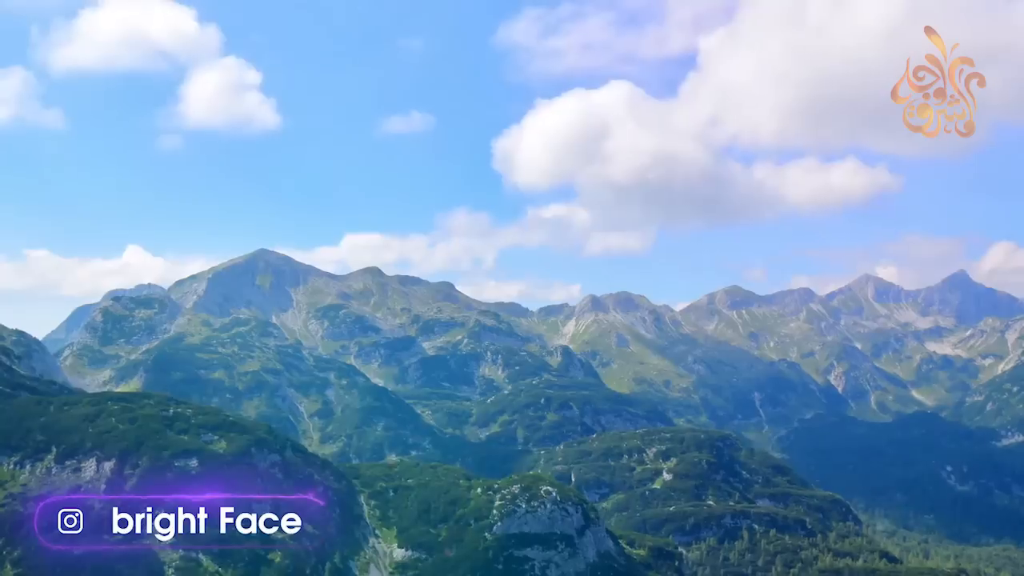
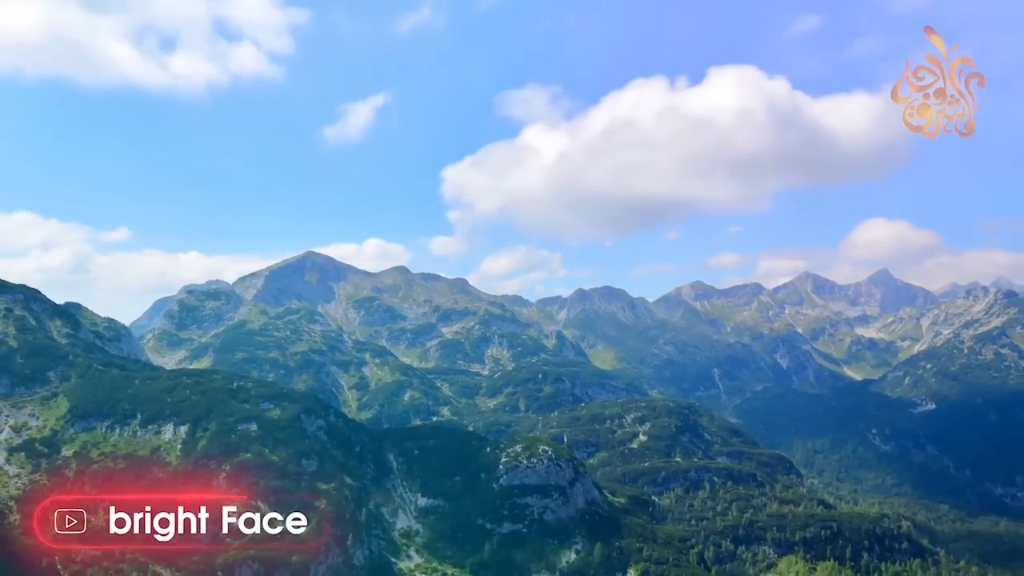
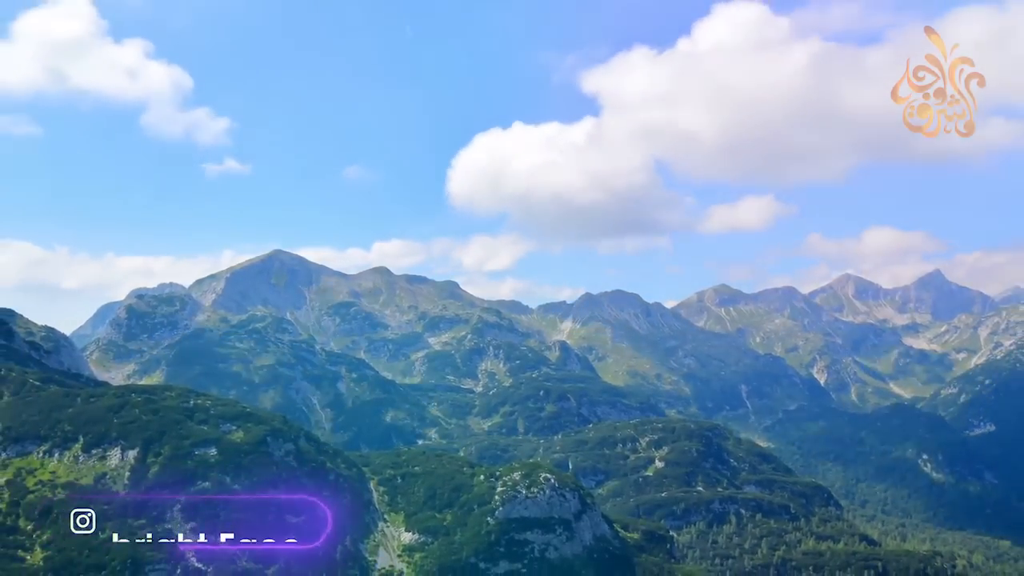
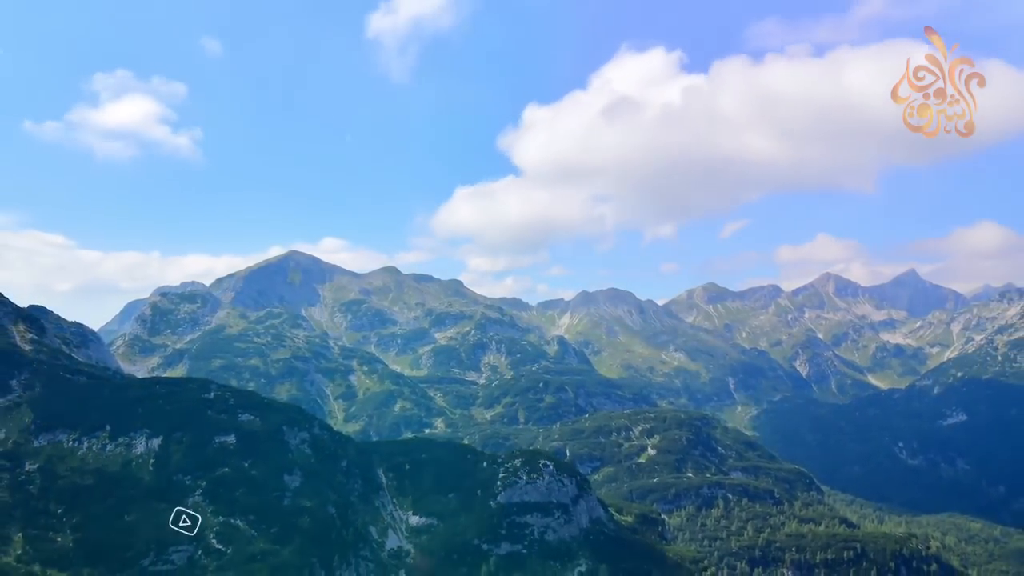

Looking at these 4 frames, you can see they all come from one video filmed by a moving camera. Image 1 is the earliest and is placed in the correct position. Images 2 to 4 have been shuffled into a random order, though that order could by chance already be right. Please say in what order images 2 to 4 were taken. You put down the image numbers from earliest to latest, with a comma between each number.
3, 4, 2
